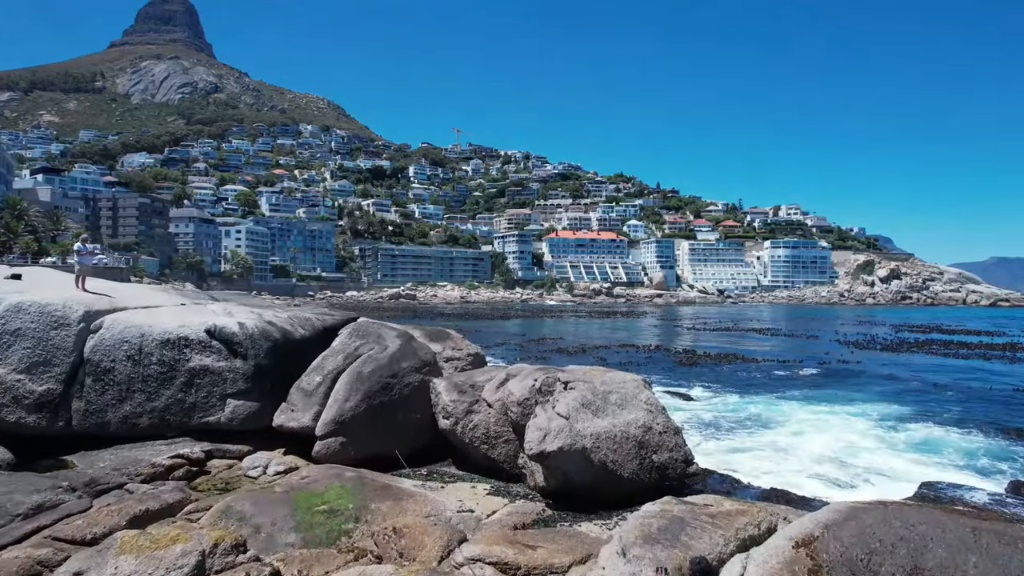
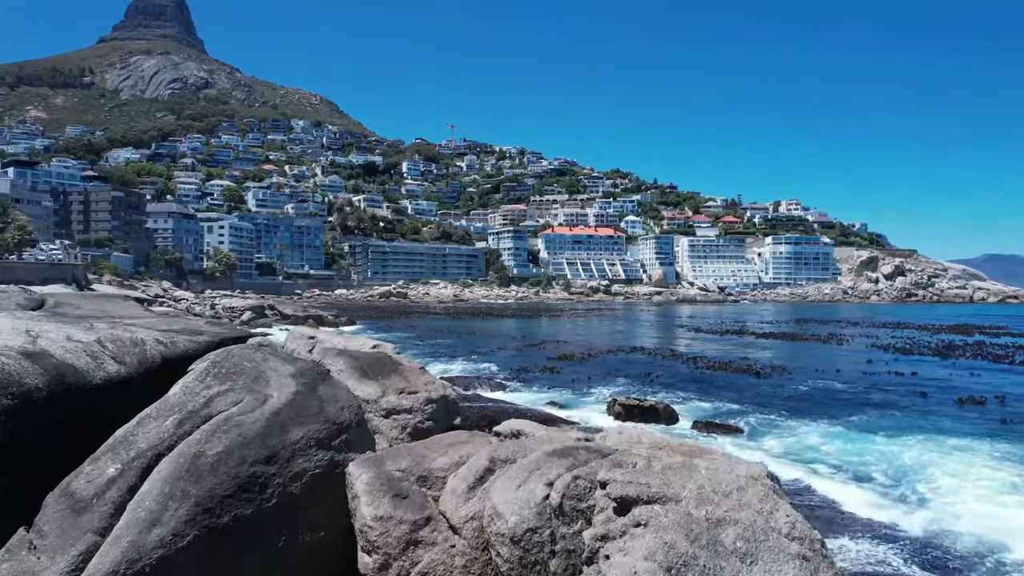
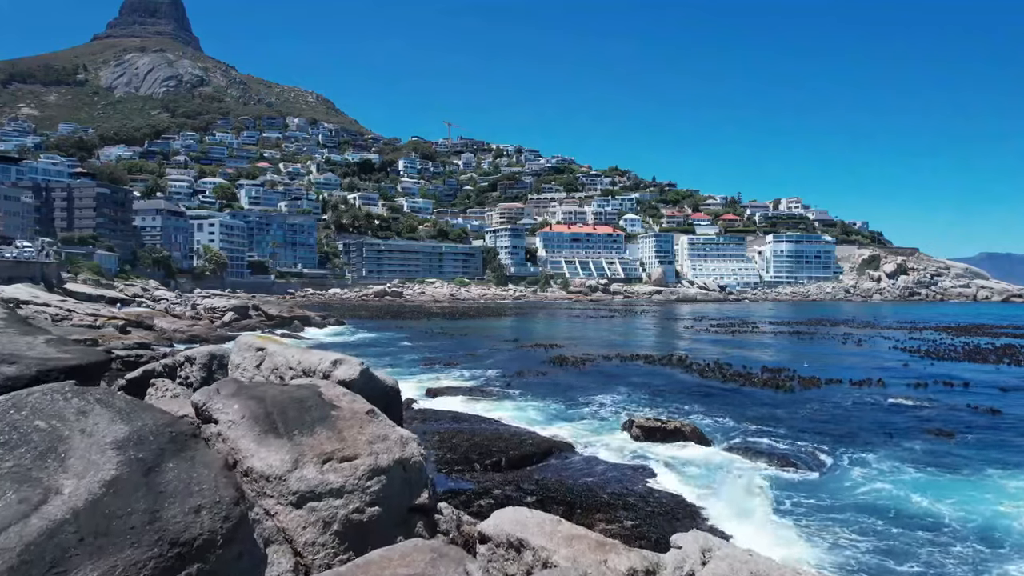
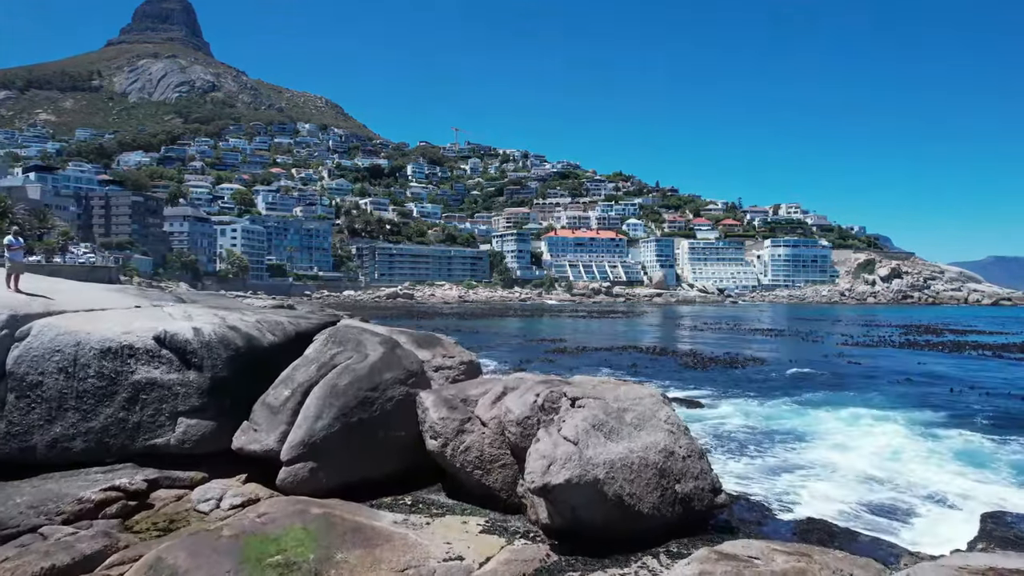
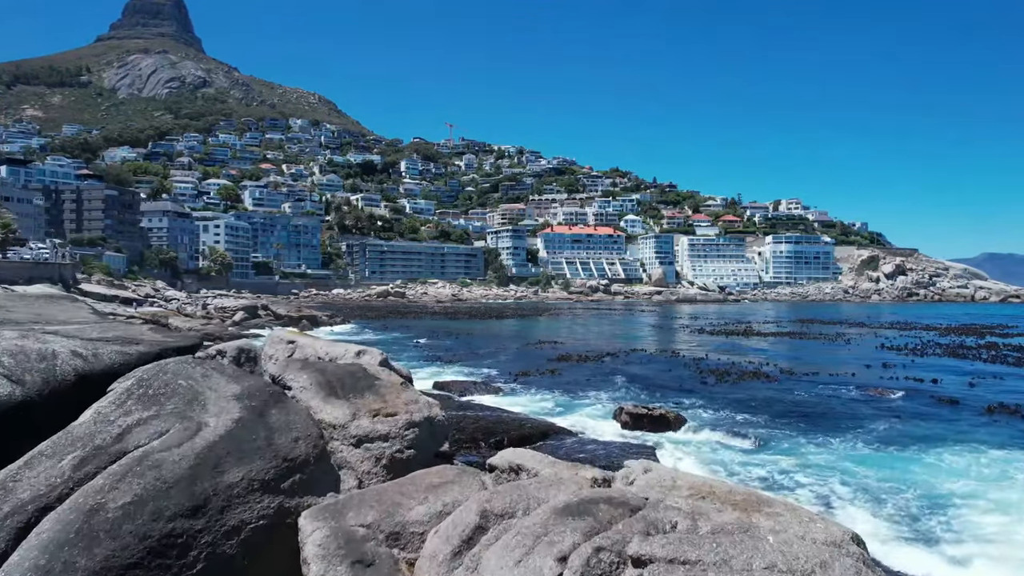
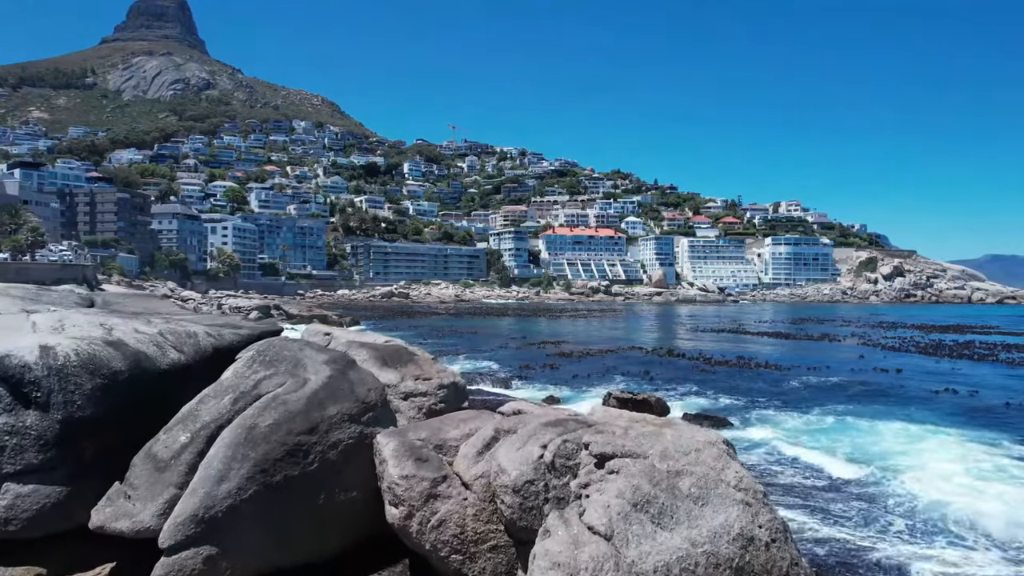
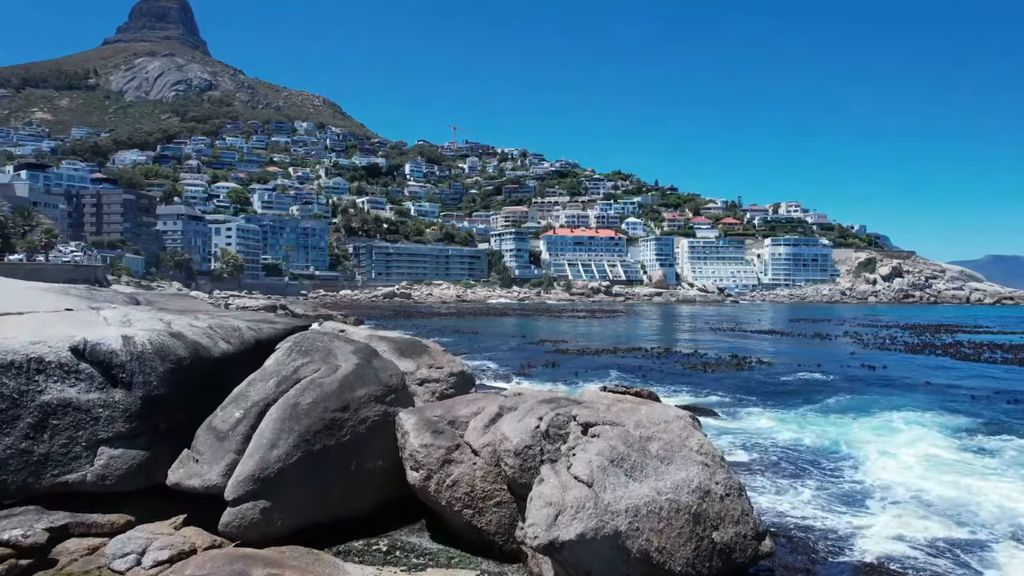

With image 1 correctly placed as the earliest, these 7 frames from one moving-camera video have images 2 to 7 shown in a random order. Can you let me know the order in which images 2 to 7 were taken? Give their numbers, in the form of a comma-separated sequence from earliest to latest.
4, 7, 6, 2, 5, 3
